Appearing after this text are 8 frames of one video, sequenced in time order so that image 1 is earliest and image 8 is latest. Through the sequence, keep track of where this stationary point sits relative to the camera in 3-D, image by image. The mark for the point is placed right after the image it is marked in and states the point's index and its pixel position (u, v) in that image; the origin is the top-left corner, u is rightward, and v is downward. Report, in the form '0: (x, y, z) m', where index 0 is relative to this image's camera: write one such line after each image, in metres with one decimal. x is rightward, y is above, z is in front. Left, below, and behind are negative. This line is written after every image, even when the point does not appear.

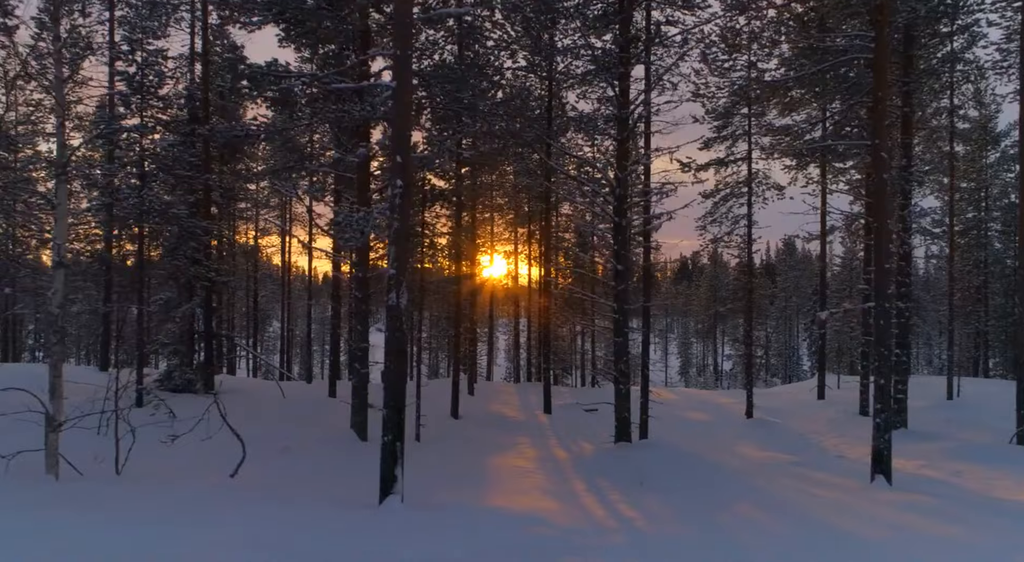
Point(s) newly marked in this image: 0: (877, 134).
0: (+5.7, +2.4, +13.1) m
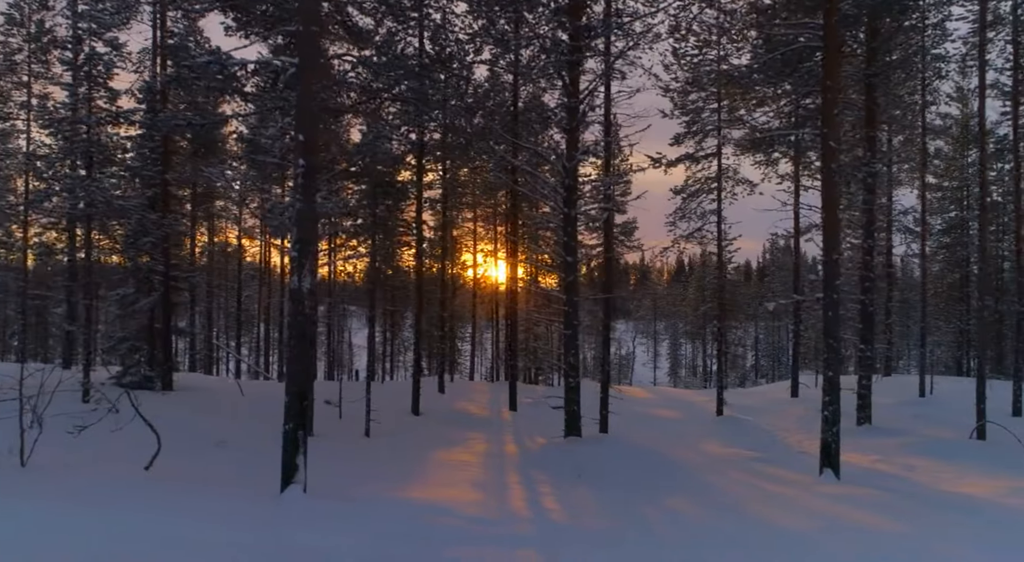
0: (+4.9, +2.5, +13.0) m
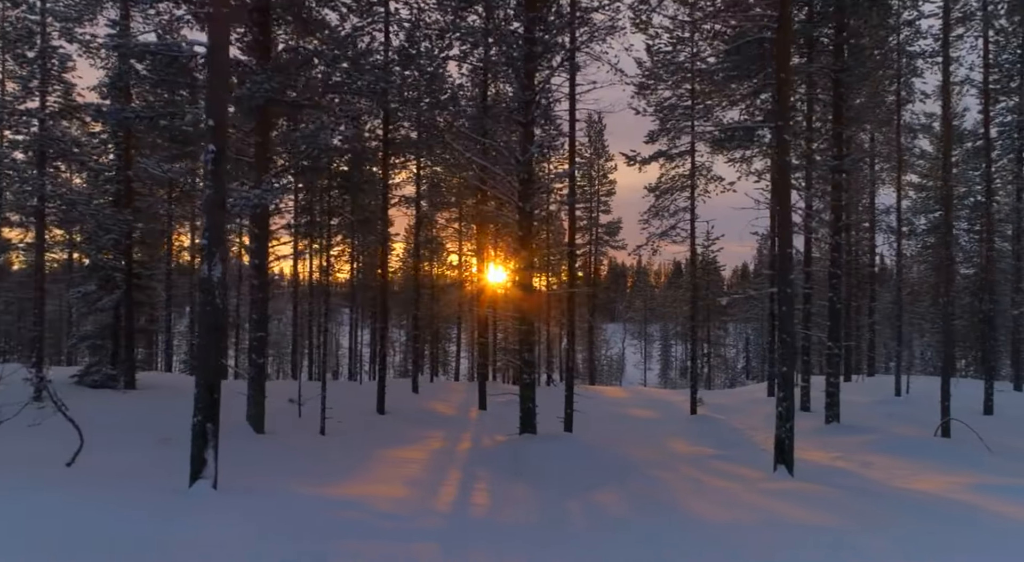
0: (+4.1, +2.6, +12.8) m
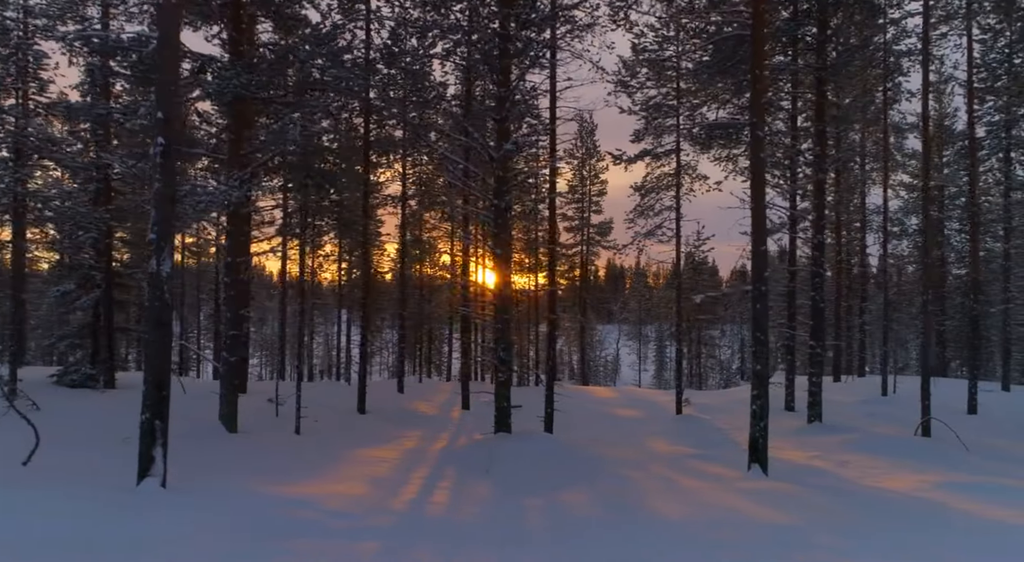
0: (+3.7, +2.6, +12.7) m
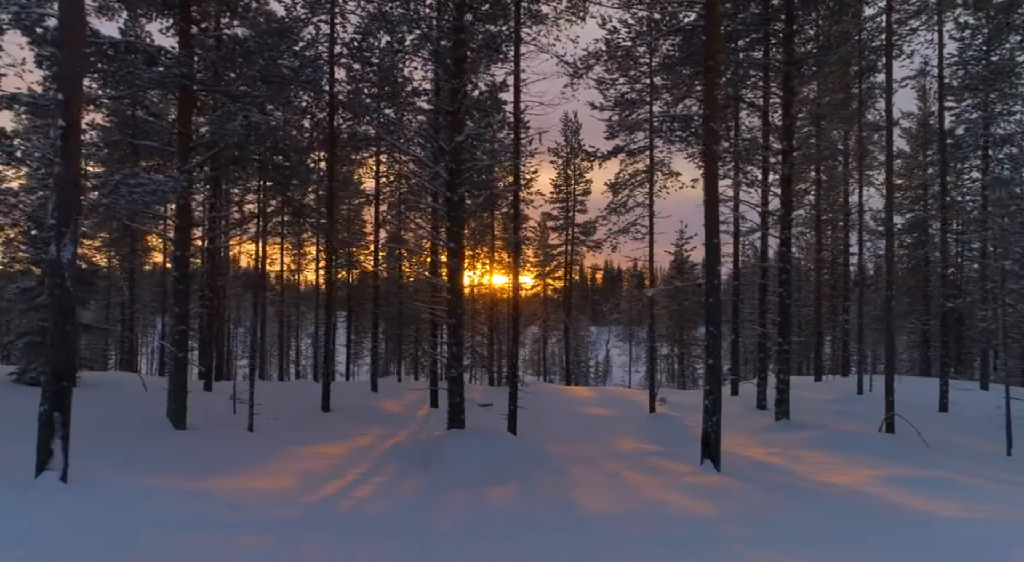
0: (+3.0, +2.7, +12.6) m
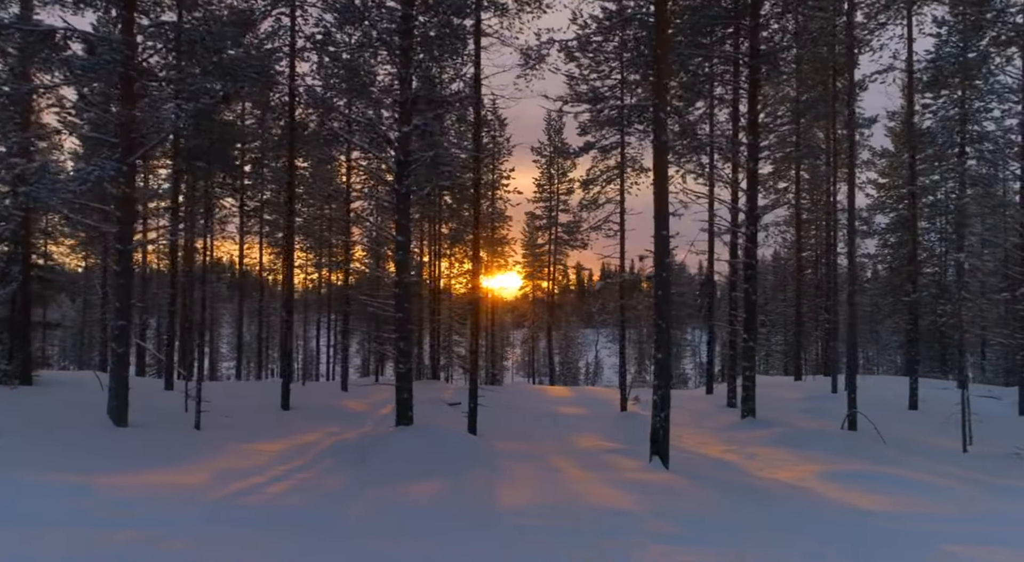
0: (+2.2, +2.8, +12.3) m
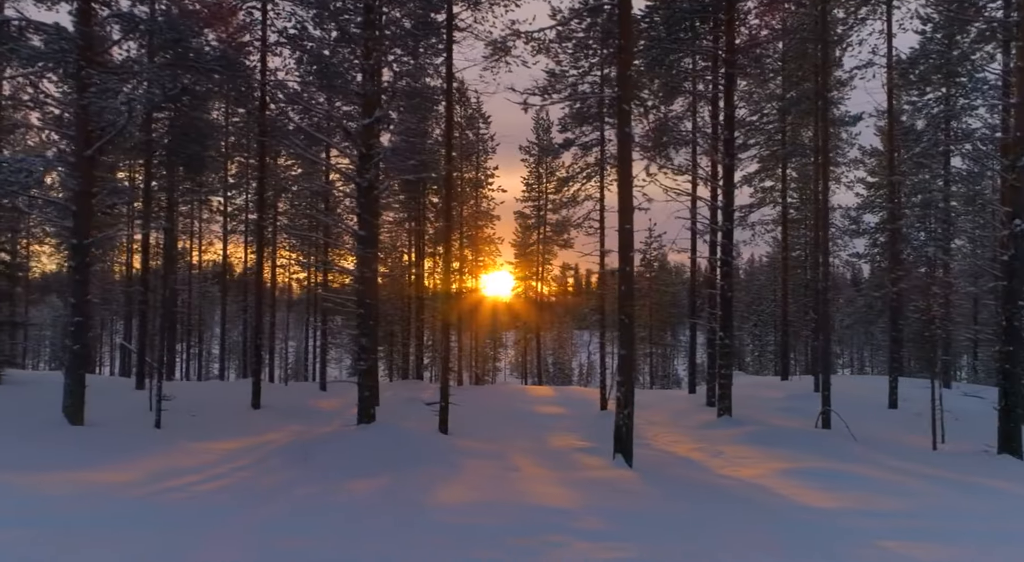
0: (+1.7, +2.9, +12.1) m
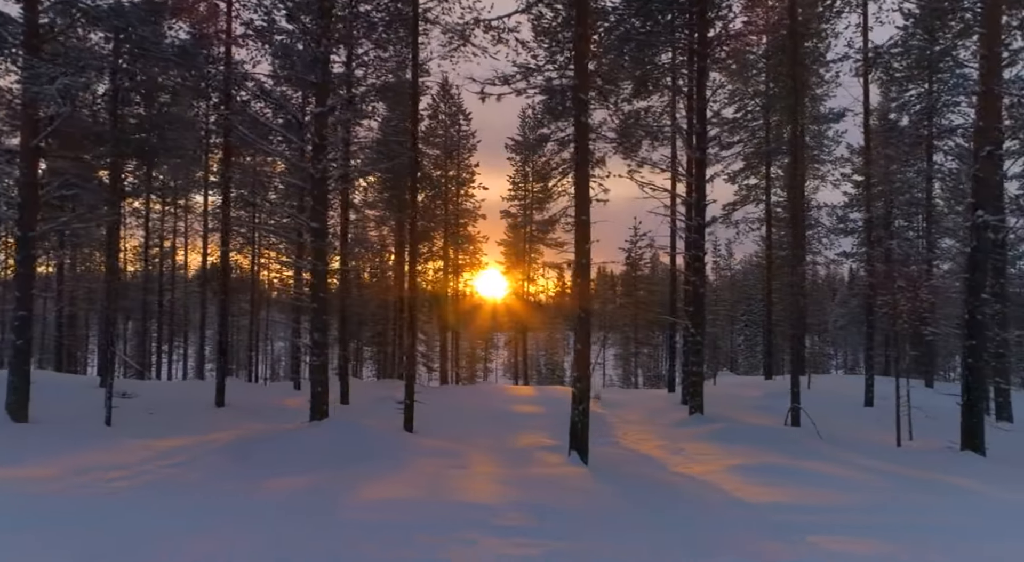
0: (+1.1, +3.0, +11.8) m
